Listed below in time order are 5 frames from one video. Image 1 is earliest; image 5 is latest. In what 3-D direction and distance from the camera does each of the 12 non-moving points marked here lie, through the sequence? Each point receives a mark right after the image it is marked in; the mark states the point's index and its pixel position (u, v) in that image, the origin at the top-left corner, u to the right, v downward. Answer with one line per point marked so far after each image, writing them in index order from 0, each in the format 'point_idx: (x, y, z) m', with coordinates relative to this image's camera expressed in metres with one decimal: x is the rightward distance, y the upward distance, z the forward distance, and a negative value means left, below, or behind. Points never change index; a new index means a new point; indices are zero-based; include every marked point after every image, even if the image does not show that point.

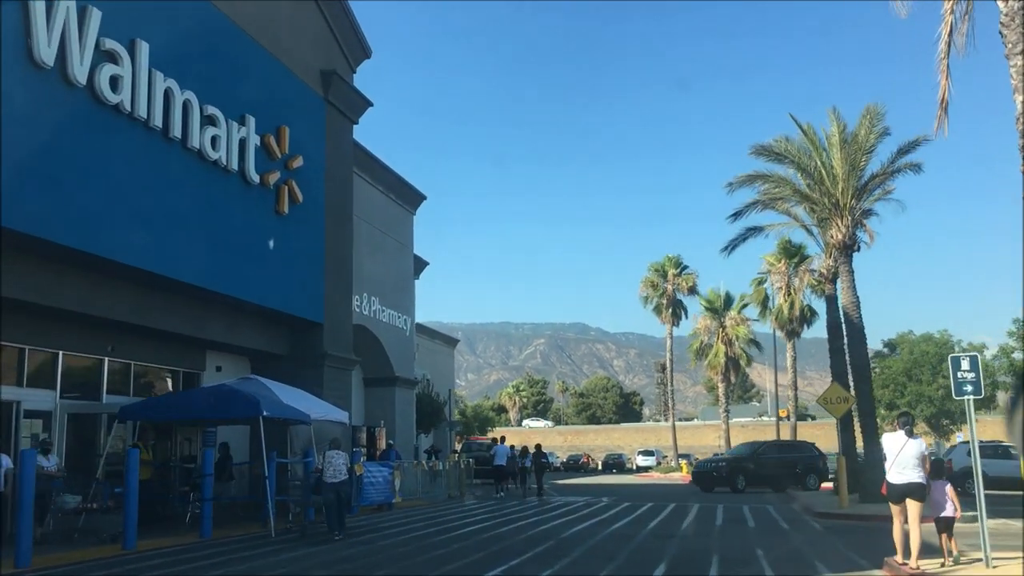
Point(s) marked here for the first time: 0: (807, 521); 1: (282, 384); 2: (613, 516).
0: (+5.8, -4.6, +18.9) m
1: (-4.4, -1.8, +18.0) m
2: (+2.0, -4.6, +19.2) m
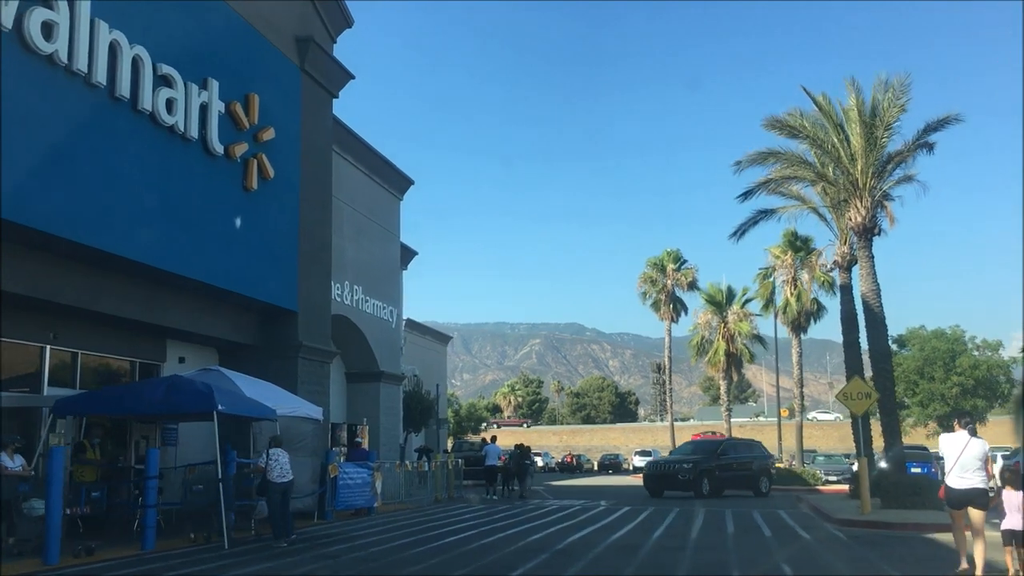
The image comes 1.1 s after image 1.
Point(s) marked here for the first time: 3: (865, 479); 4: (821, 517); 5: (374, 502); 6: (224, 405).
0: (+5.6, -4.3, +17.2) m
1: (-4.5, -1.5, +16.3) m
2: (+1.8, -4.3, +17.5) m
3: (+6.5, -3.5, +17.7) m
4: (+6.1, -4.5, +18.8) m
5: (-2.7, -4.2, +18.9) m
6: (-4.2, -1.7, +14.0) m
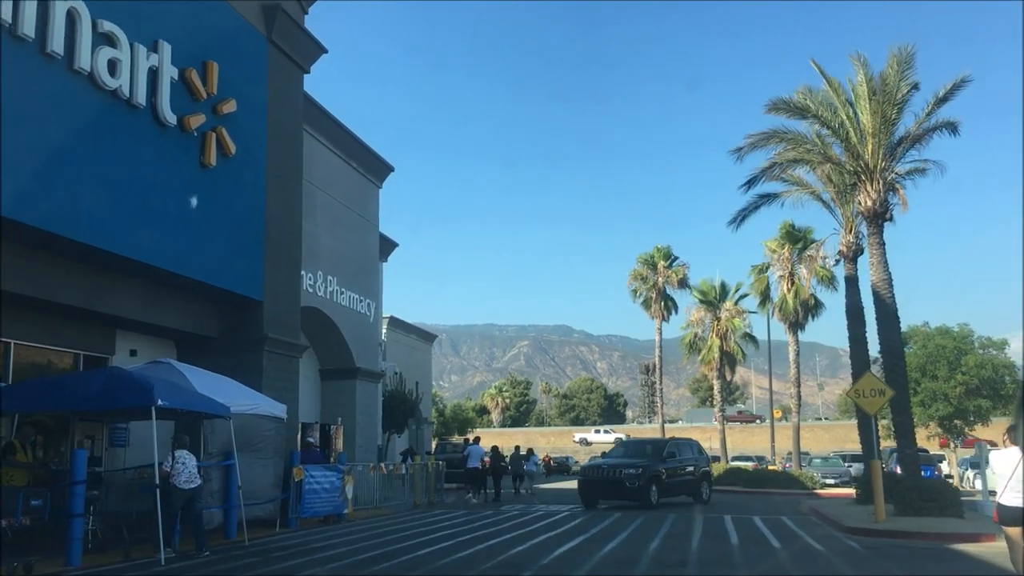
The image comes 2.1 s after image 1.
0: (+5.3, -4.1, +15.8) m
1: (-4.8, -1.3, +14.7) m
2: (+1.5, -4.1, +16.0) m
3: (+6.2, -3.3, +16.2) m
4: (+5.8, -4.3, +17.4) m
5: (-3.0, -4.0, +17.4) m
6: (-4.5, -1.5, +12.4) m
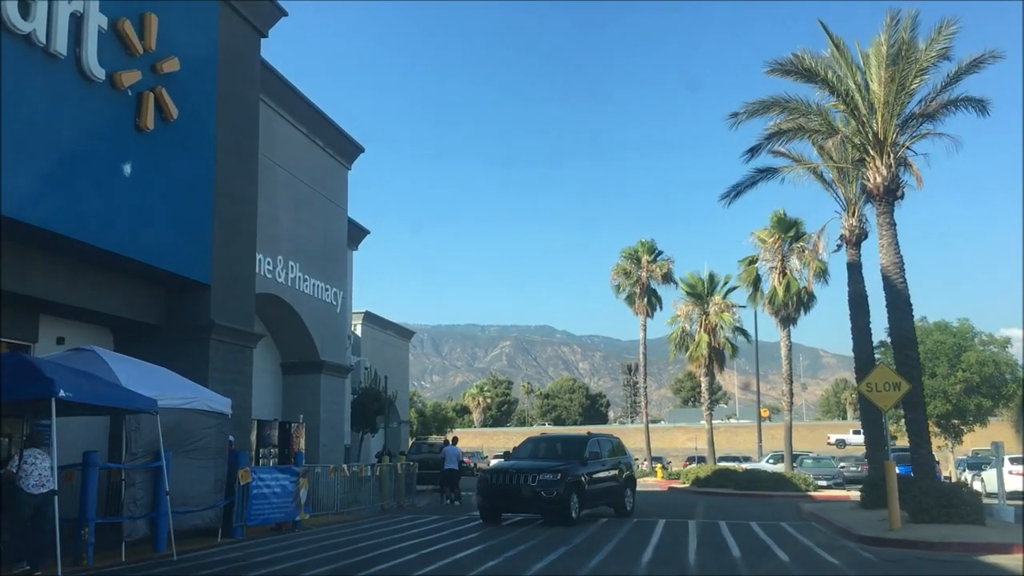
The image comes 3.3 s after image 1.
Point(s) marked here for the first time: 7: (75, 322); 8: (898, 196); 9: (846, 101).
0: (+4.9, -3.8, +14.1) m
1: (-5.2, -1.0, +12.9) m
2: (+1.1, -3.8, +14.3) m
3: (+5.8, -3.0, +14.6) m
4: (+5.3, -4.0, +15.8) m
5: (-3.5, -3.7, +15.6) m
6: (-4.8, -1.2, +10.6) m
7: (-7.0, -0.5, +15.5) m
8: (+6.9, +1.6, +17.3) m
9: (+6.0, +3.4, +17.3) m
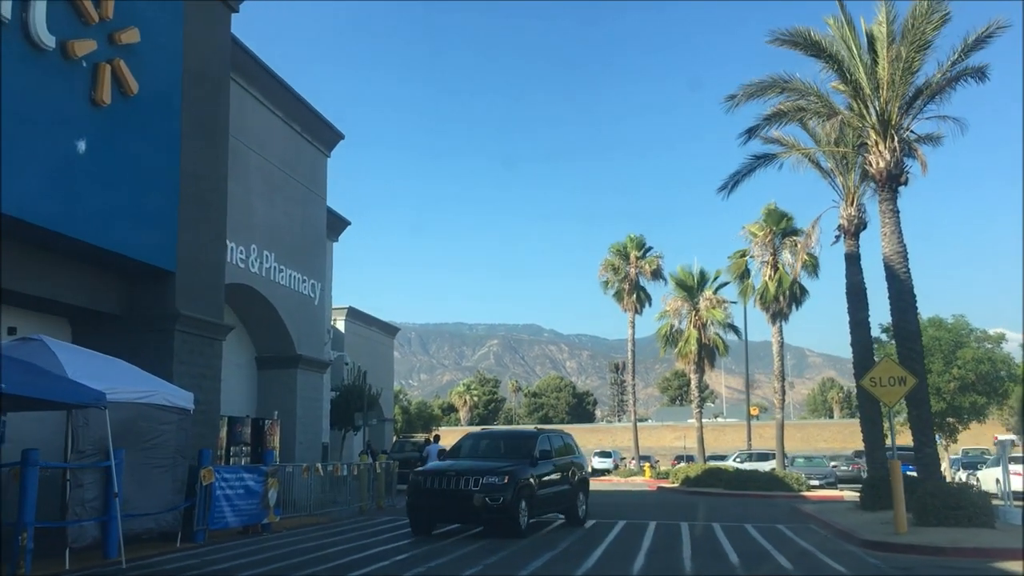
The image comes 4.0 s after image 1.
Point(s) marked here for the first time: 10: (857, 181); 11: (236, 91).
0: (+4.7, -3.6, +13.3) m
1: (-5.4, -0.8, +11.9) m
2: (+0.9, -3.6, +13.4) m
3: (+5.6, -2.8, +13.8) m
4: (+5.1, -3.8, +14.9) m
5: (-3.7, -3.5, +14.7) m
6: (-5.0, -1.0, +9.7) m
7: (-7.3, -0.3, +14.5) m
8: (+6.6, +1.8, +16.4) m
9: (+5.7, +3.5, +16.5) m
10: (+7.0, +2.2, +19.4) m
11: (-5.5, +4.0, +19.5) m
